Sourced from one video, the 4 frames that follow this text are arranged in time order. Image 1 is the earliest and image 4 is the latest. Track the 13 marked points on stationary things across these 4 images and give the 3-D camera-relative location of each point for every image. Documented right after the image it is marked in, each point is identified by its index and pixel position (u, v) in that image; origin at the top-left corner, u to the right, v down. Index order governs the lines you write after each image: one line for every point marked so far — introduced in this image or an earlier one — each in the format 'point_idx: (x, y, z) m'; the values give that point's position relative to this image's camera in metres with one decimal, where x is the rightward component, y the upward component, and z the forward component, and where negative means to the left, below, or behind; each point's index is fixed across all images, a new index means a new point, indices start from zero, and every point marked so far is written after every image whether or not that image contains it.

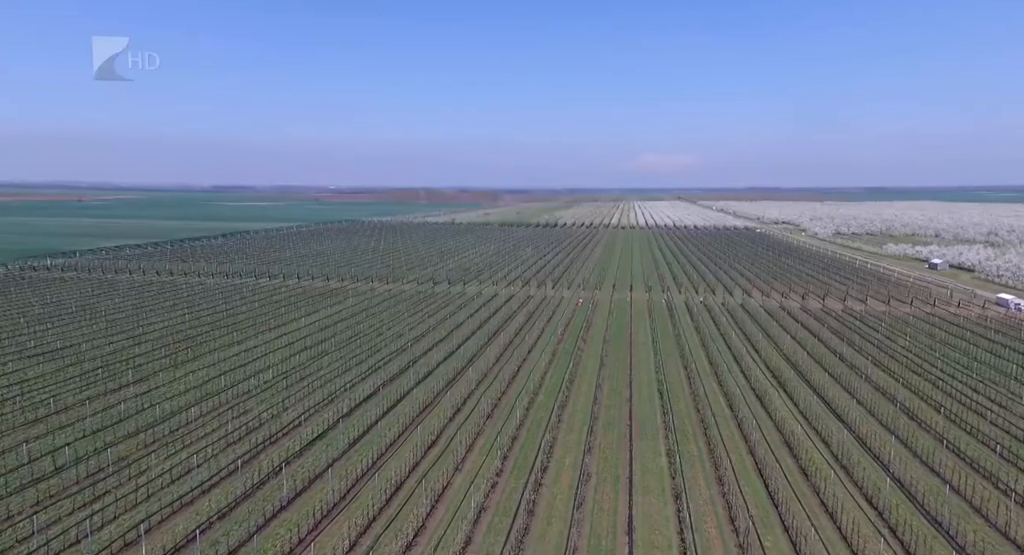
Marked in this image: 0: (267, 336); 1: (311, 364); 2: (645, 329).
0: (-7.6, -1.8, +16.8) m
1: (-5.3, -2.3, +14.3) m
2: (+4.7, -1.9, +19.4) m
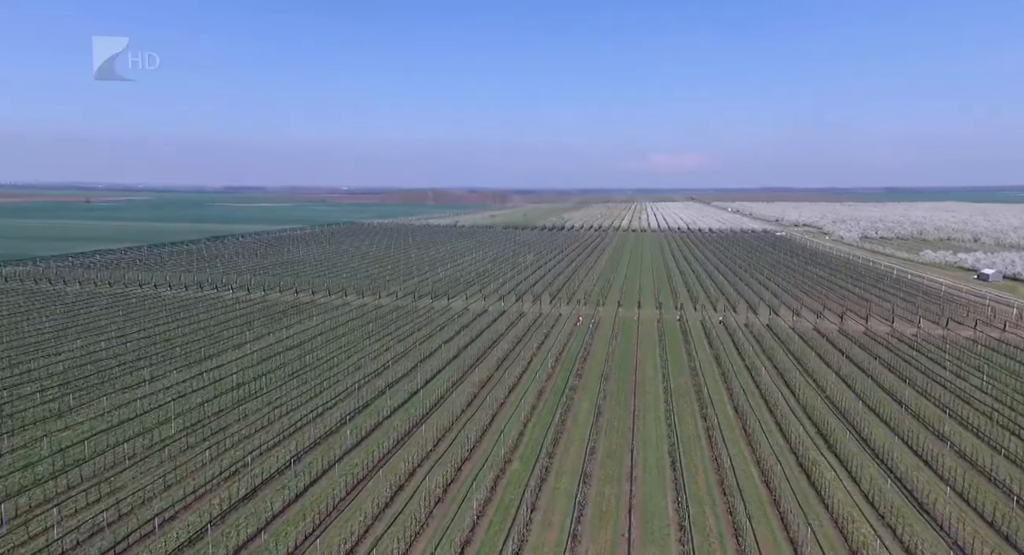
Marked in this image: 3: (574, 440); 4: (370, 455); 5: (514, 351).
0: (-8.1, -2.4, +13.9) m
1: (-5.9, -2.8, +11.3) m
2: (+4.2, -2.4, +16.2) m
3: (+1.2, -3.2, +10.8) m
4: (-2.6, -3.1, +9.7) m
5: (+0.1, -2.2, +16.3) m
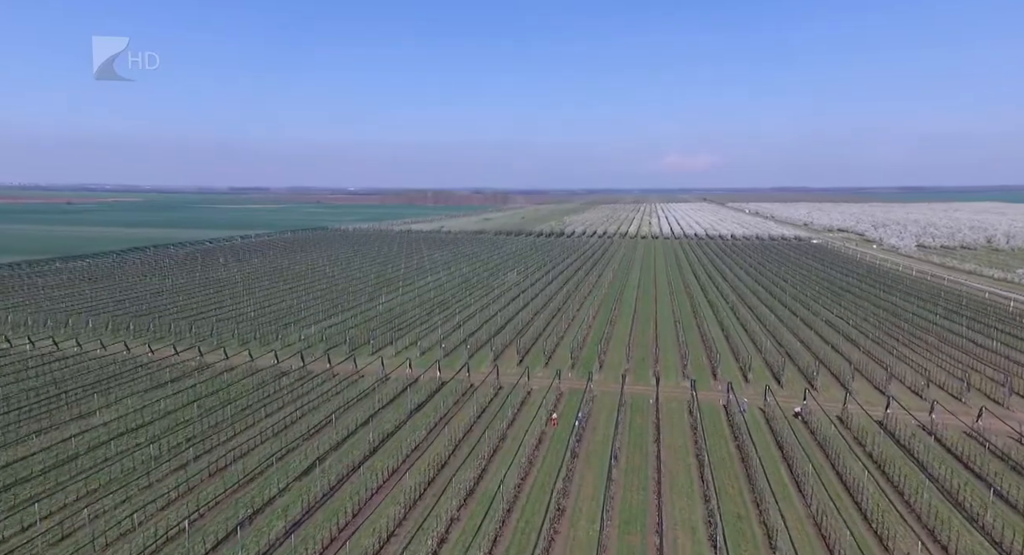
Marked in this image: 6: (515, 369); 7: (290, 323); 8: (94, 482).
0: (-9.7, -3.7, +5.8) m
1: (-7.5, -4.1, +3.2) m
2: (+2.7, -3.7, +8.0) m
3: (-0.4, -4.6, +2.6) m
4: (-4.2, -4.5, +1.5) m
5: (-1.5, -3.5, +8.0) m
6: (+0.1, -2.4, +14.9) m
7: (-7.8, -1.5, +19.0) m
8: (-6.8, -3.3, +9.0) m
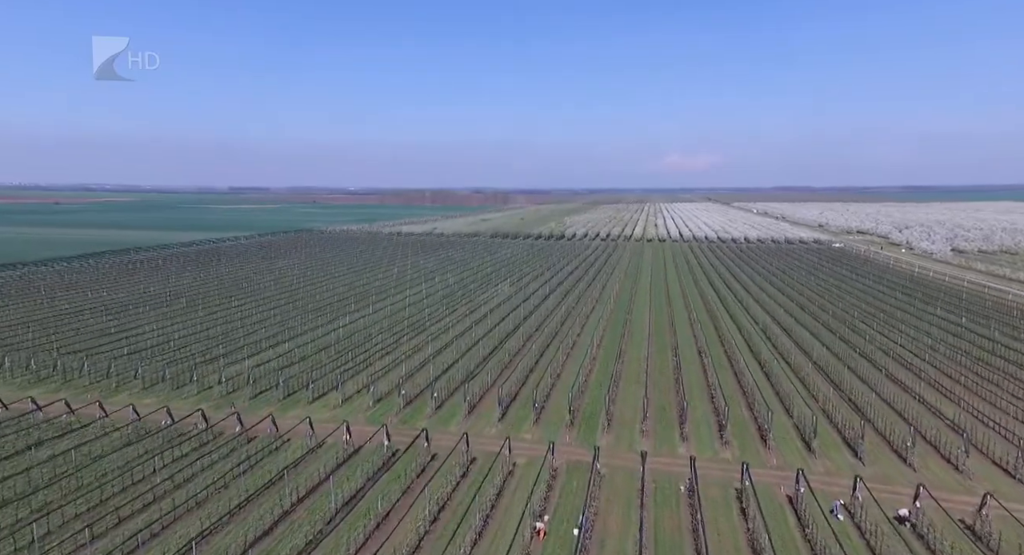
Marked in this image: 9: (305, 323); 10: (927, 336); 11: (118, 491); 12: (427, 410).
0: (-10.2, -4.3, +1.9) m
1: (-7.9, -4.7, -0.7) m
2: (+2.2, -4.3, +4.1) m
3: (-0.9, -5.1, -1.3) m
4: (-4.6, -5.1, -2.3) m
5: (-1.9, -4.1, +4.1) m
6: (-0.4, -3.0, +11.1) m
7: (-8.2, -2.1, +15.1) m
8: (-7.3, -3.9, +5.2) m
9: (-7.3, -1.5, +18.7) m
10: (+13.0, -1.8, +16.9) m
11: (-6.2, -3.3, +8.7) m
12: (-1.9, -2.8, +12.0) m
